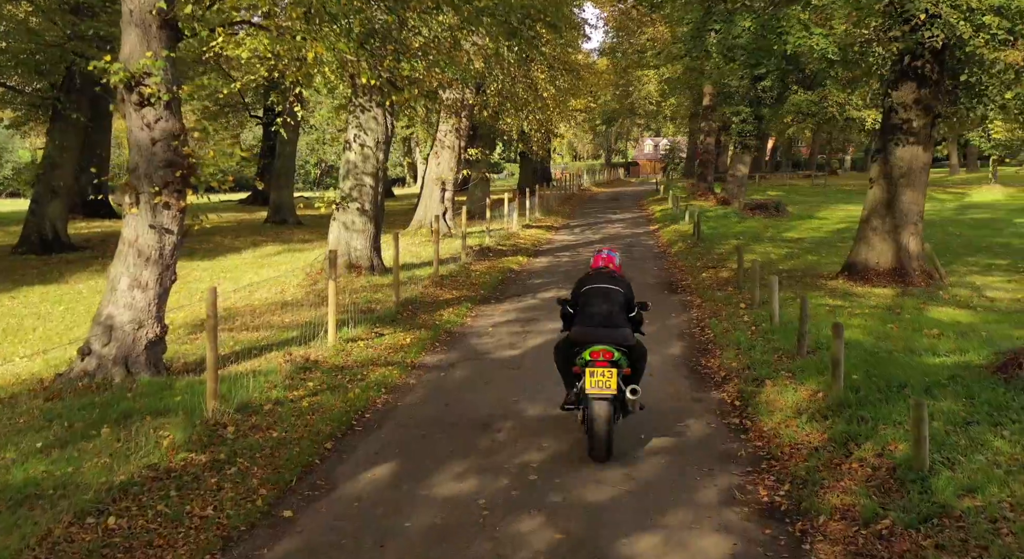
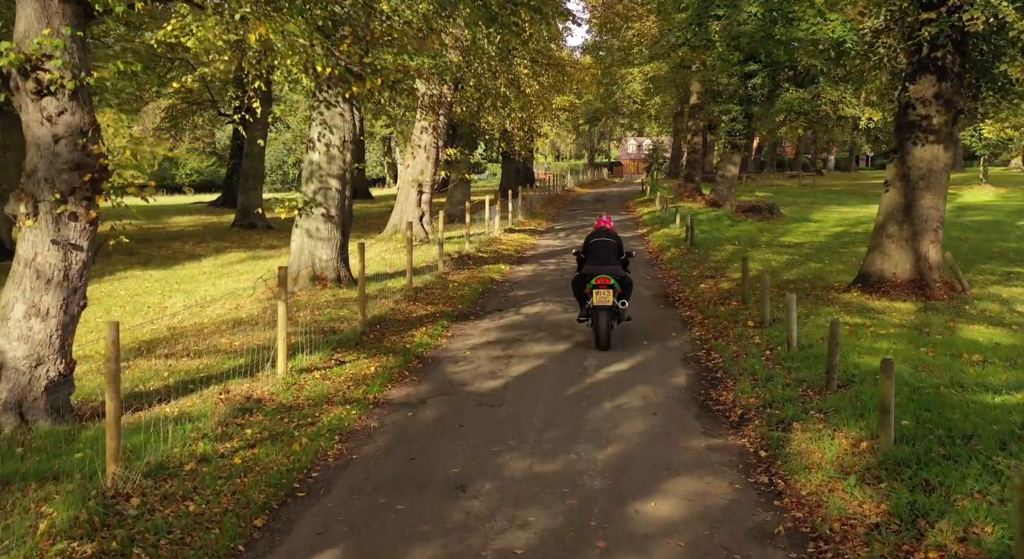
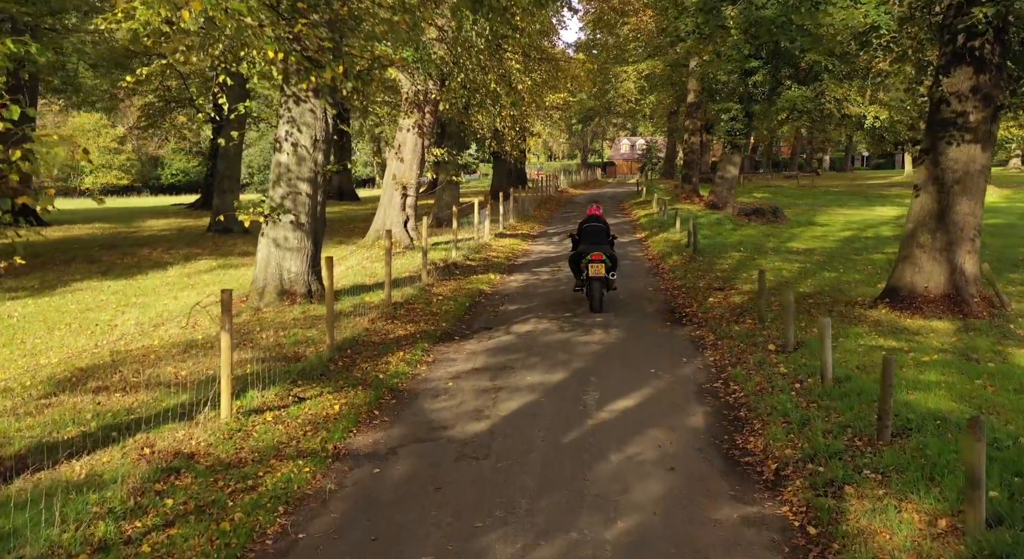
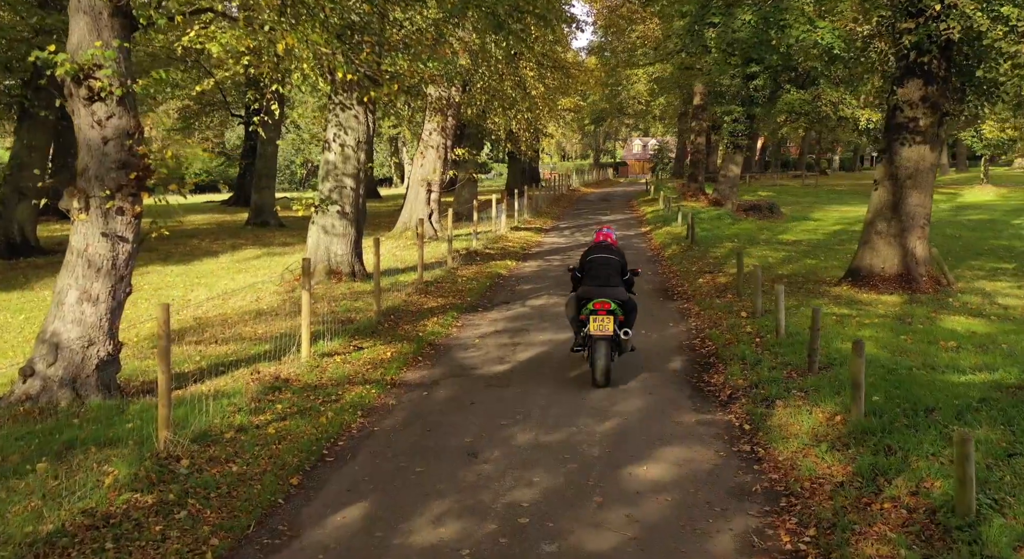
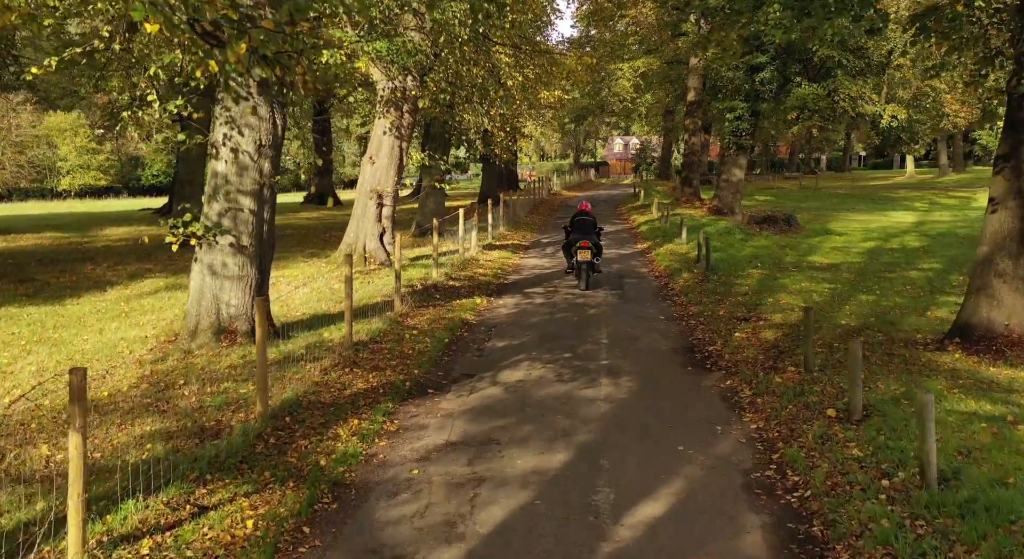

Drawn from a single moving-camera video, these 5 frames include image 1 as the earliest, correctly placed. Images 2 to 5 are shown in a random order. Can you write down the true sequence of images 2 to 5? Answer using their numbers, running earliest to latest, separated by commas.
4, 2, 3, 5
